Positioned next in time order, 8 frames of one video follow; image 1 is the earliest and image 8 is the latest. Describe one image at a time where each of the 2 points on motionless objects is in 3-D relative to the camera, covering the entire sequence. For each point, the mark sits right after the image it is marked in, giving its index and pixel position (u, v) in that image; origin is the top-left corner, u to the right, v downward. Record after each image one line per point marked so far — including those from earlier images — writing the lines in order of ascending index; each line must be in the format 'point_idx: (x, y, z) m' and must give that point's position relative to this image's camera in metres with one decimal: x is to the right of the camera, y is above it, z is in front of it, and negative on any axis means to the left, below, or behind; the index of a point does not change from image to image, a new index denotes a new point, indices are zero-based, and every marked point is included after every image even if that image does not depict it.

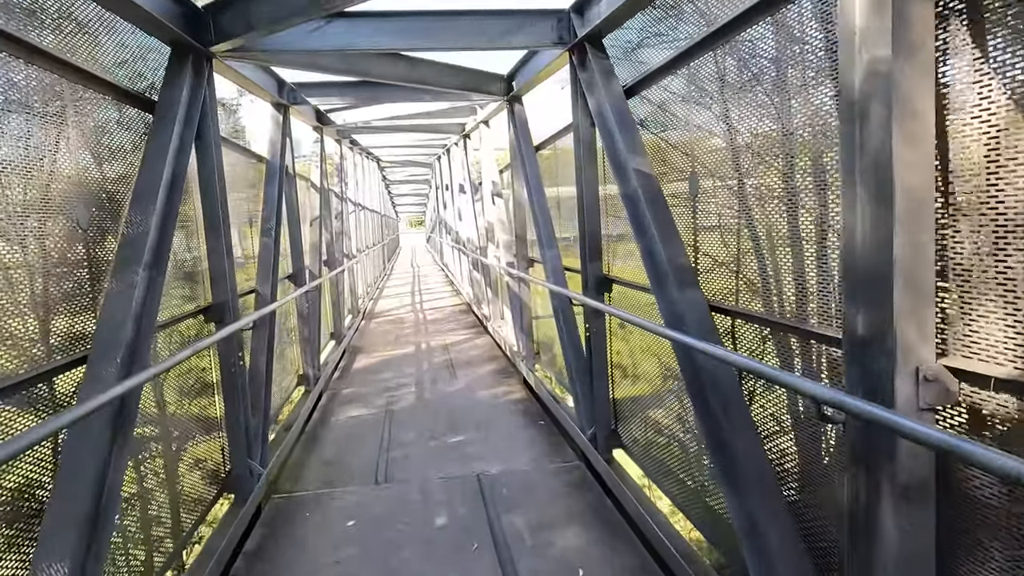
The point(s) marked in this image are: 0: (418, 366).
0: (-0.7, -0.4, +6.1) m
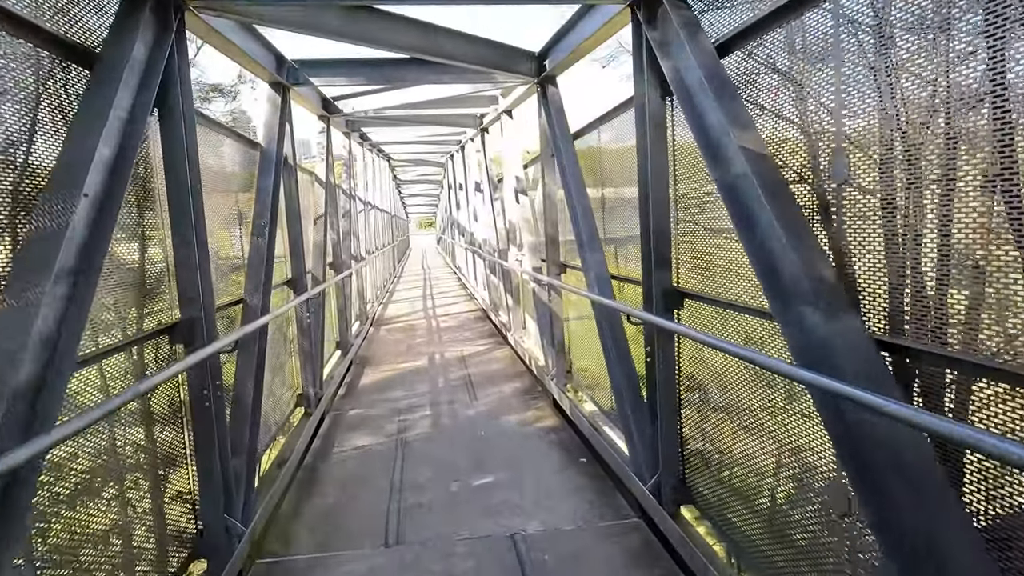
0: (-0.5, -0.5, +5.6) m
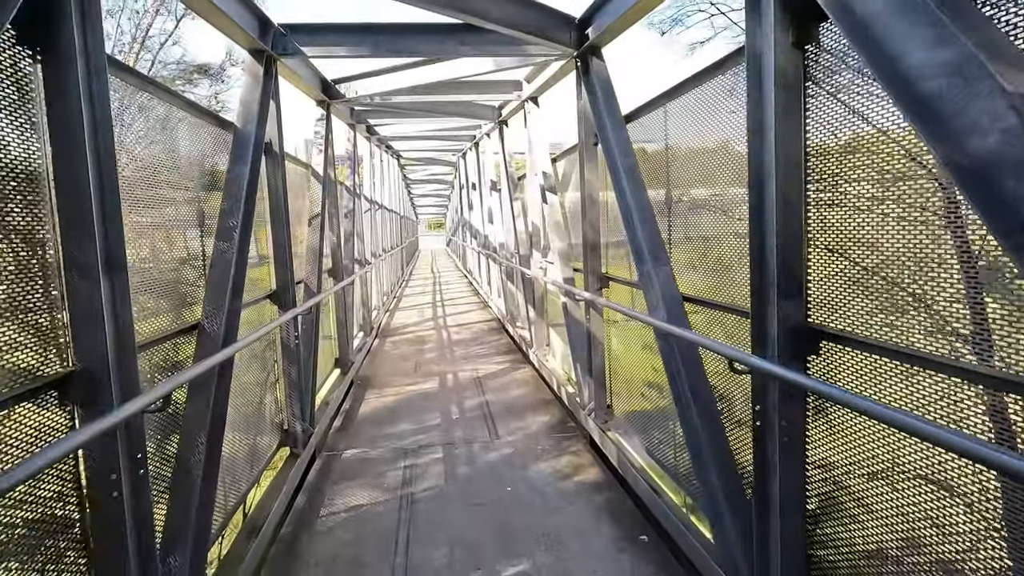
0: (-0.3, -0.5, +5.0) m
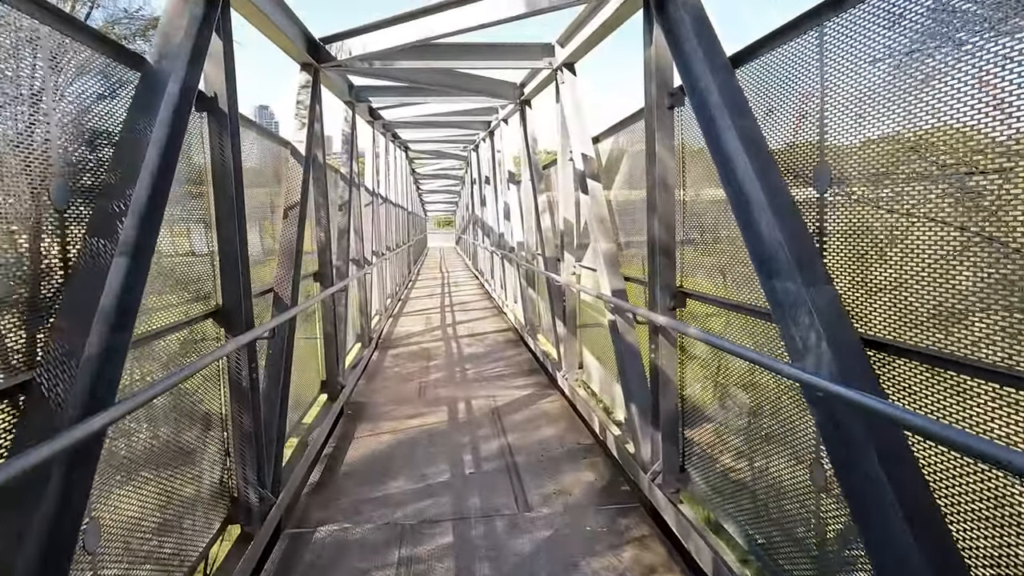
0: (-0.2, -0.6, +4.2) m
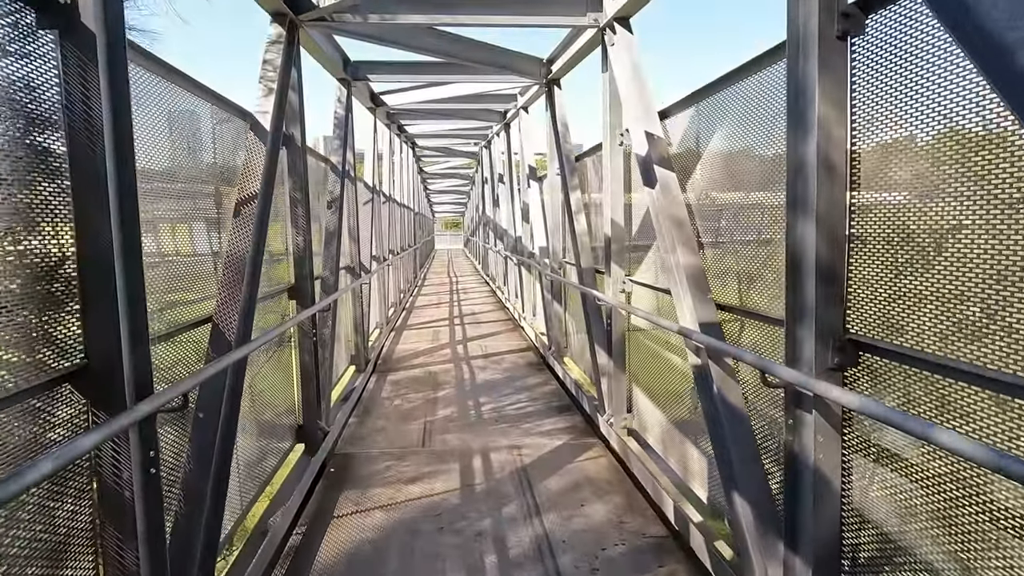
0: (0.0, -0.7, +3.3) m
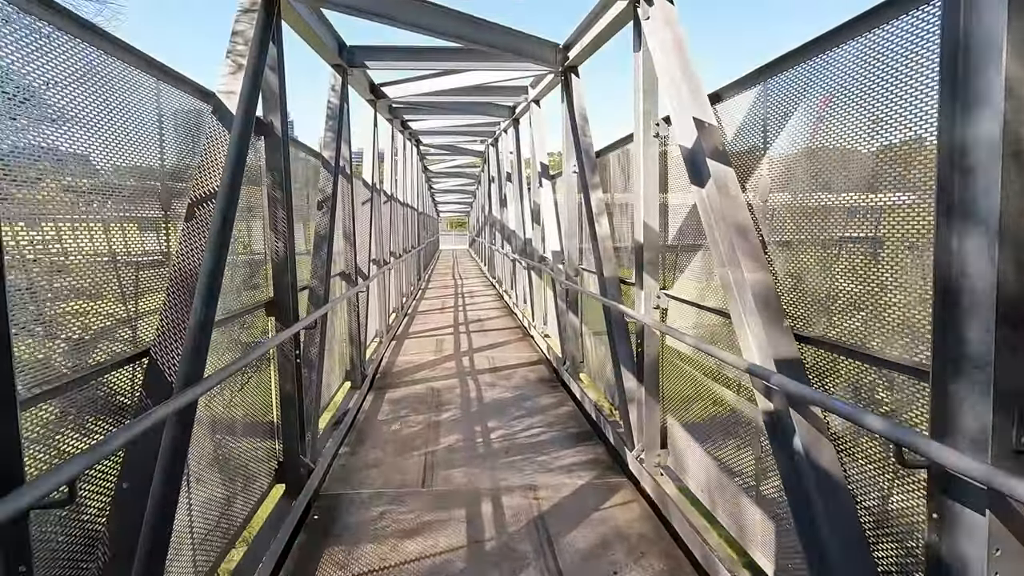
0: (0.0, -0.7, +2.9) m
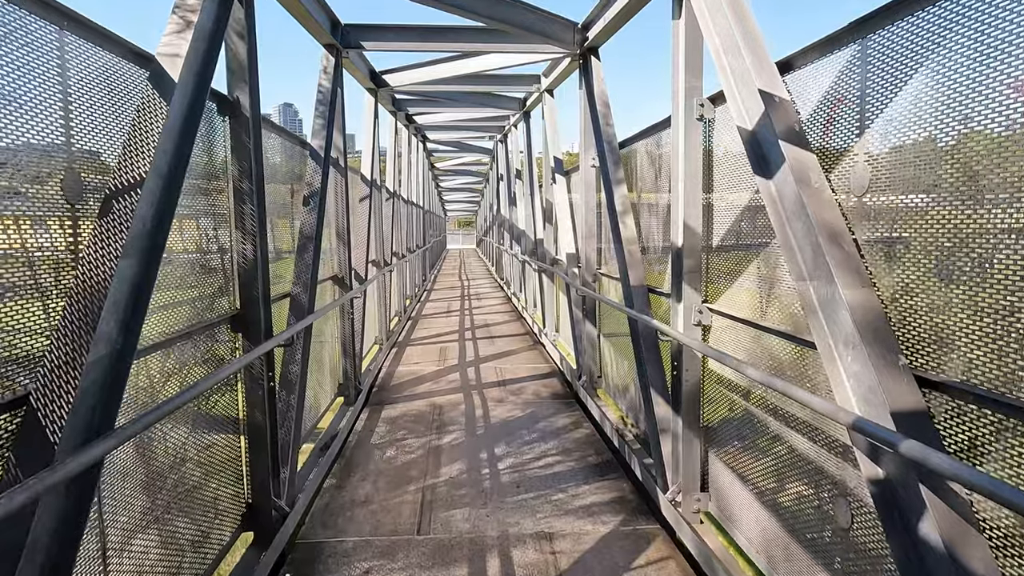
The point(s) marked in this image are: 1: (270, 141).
0: (+0.1, -0.8, +2.5) m
1: (-0.9, +0.6, +2.5) m
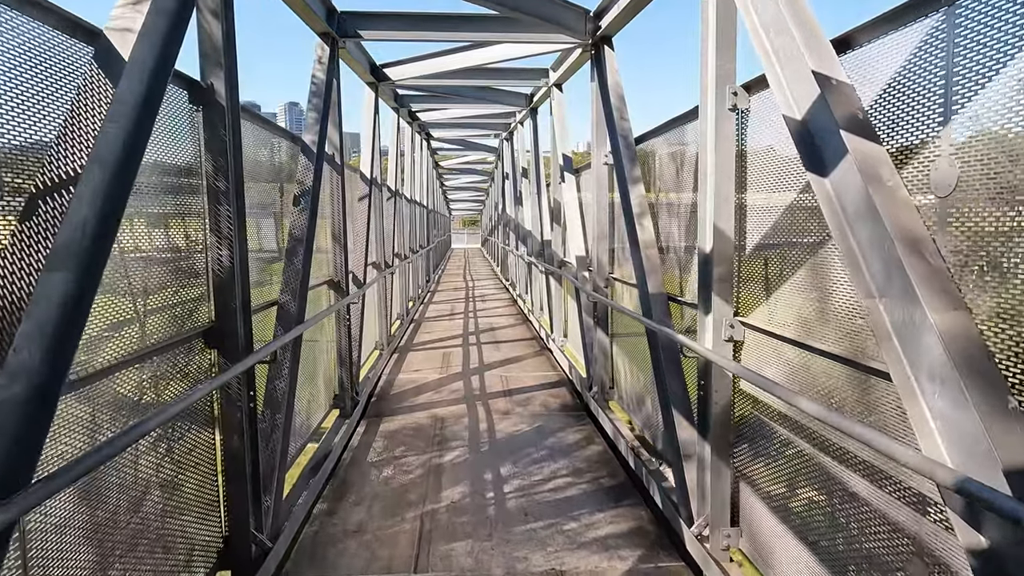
0: (+0.1, -0.8, +2.3) m
1: (-0.9, +0.5, +2.2) m
